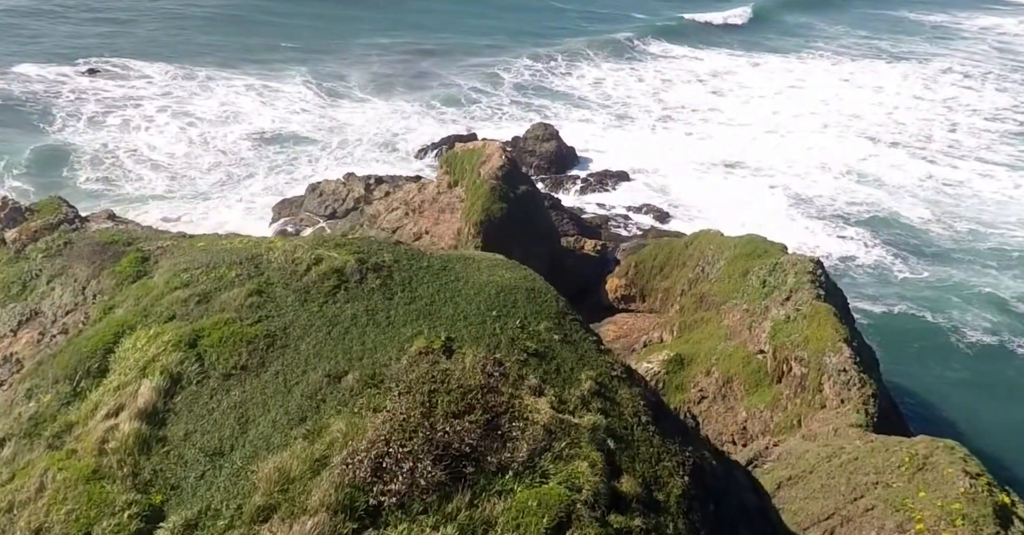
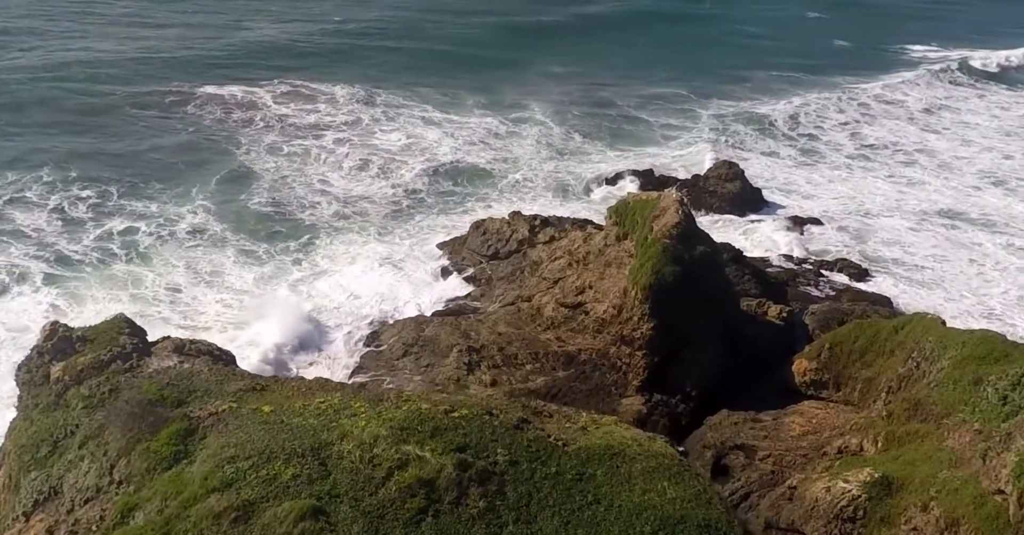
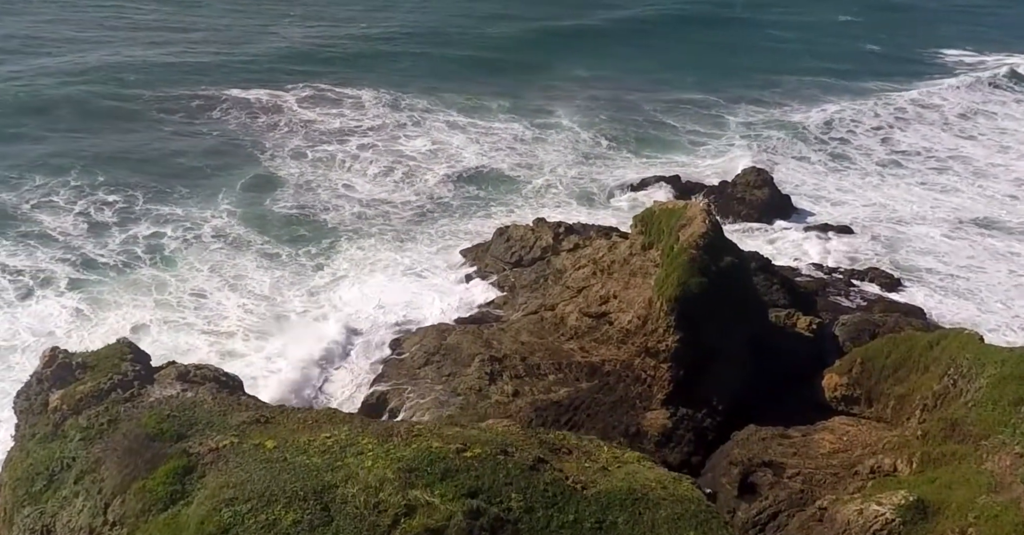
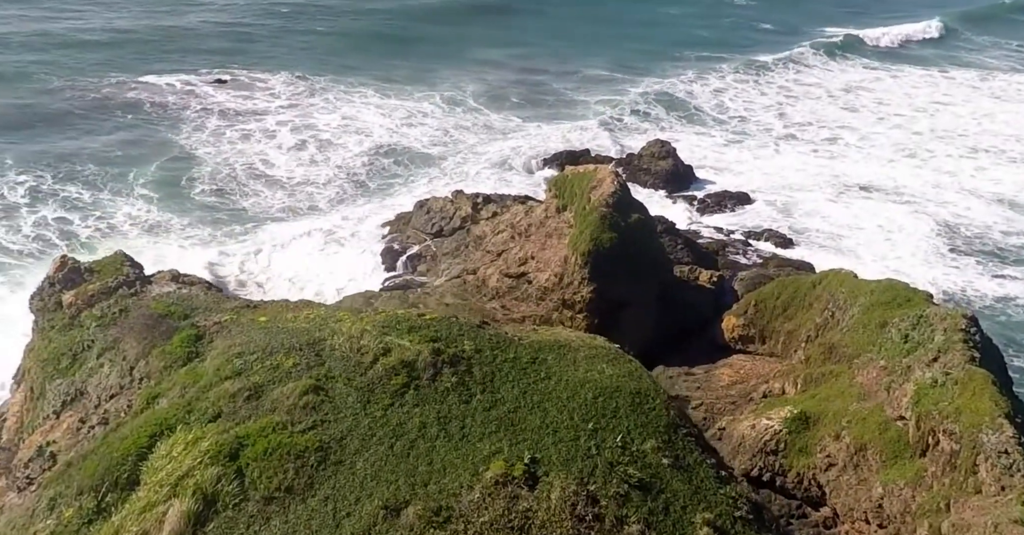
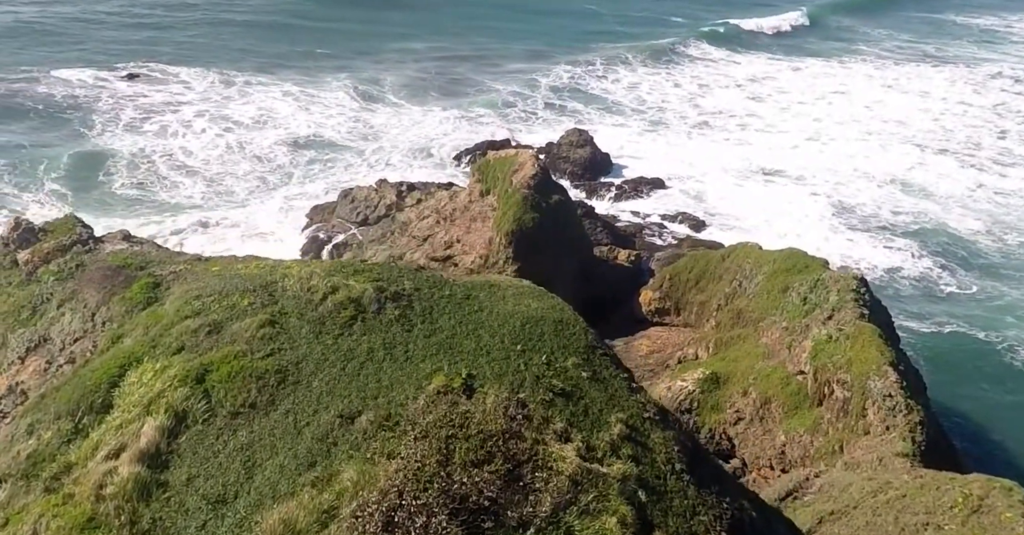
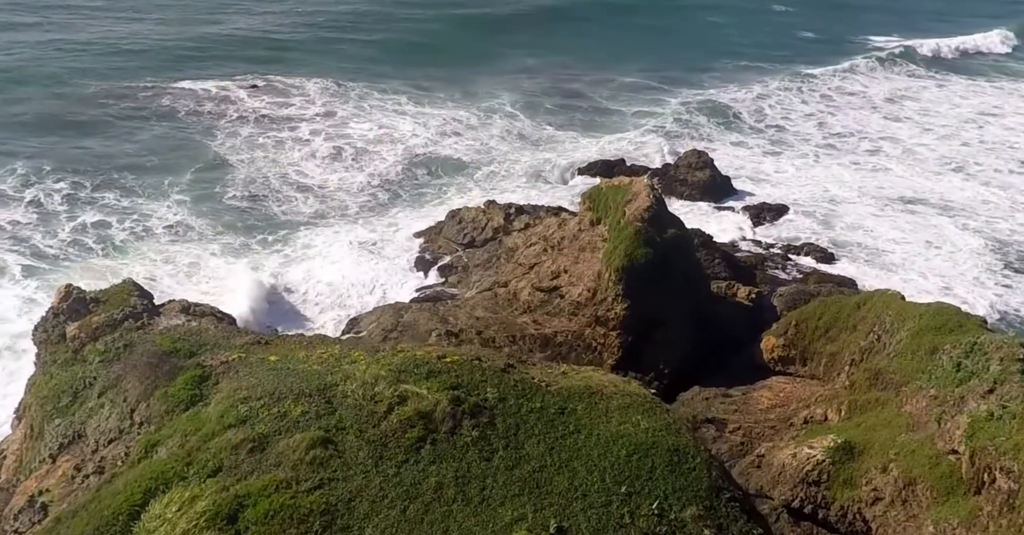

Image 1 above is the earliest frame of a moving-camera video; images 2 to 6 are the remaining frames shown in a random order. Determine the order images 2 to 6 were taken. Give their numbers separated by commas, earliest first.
5, 4, 6, 2, 3
